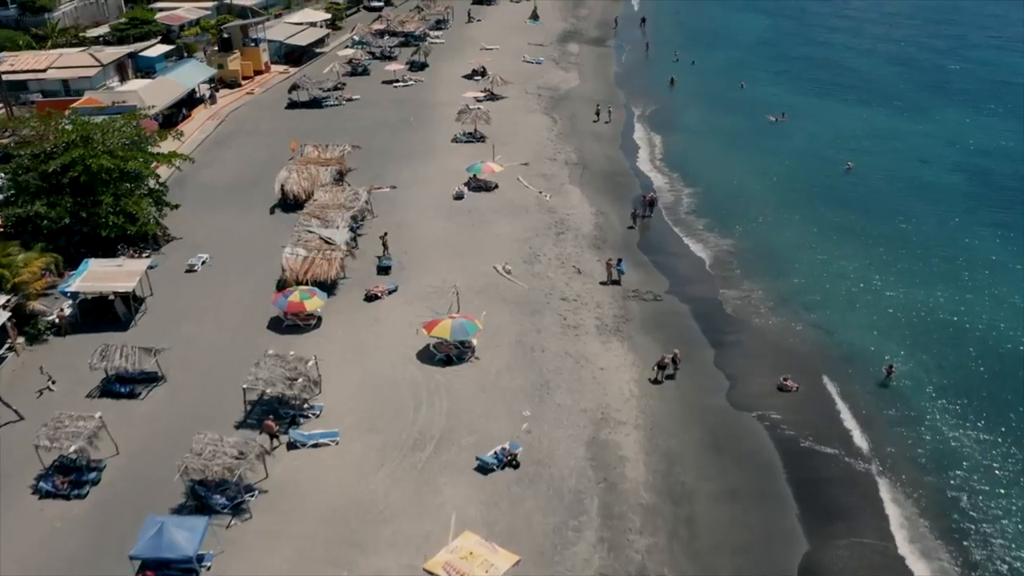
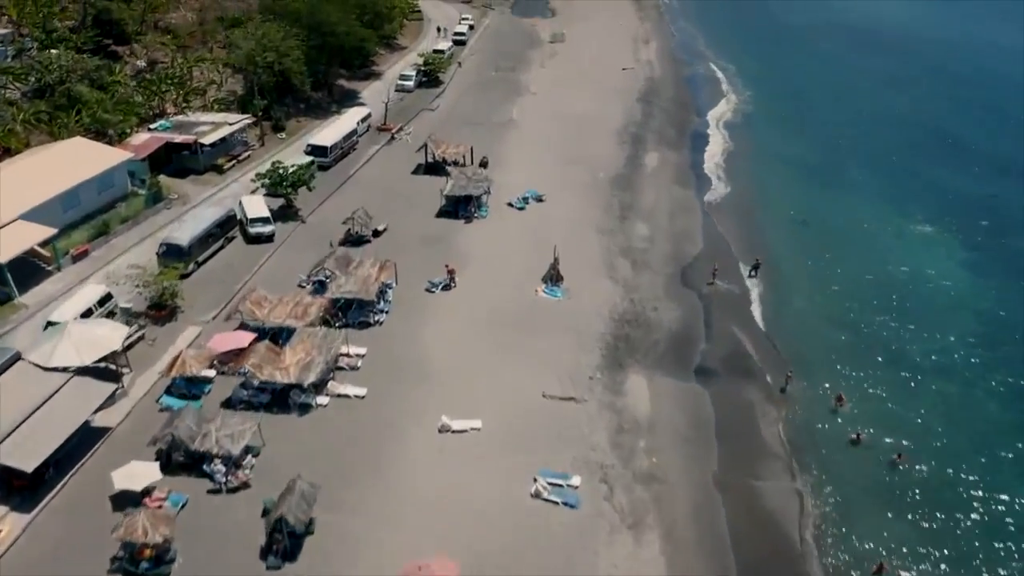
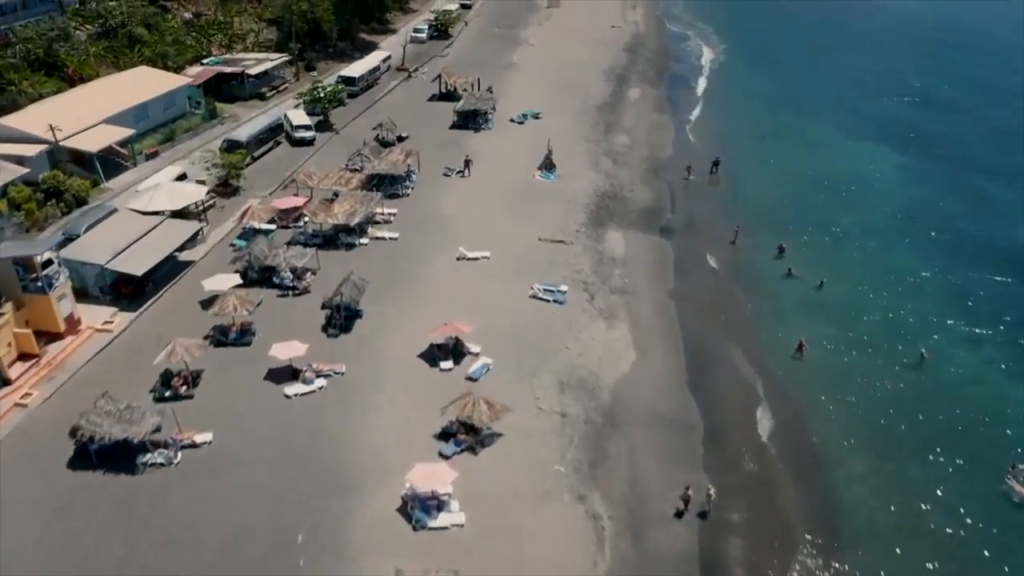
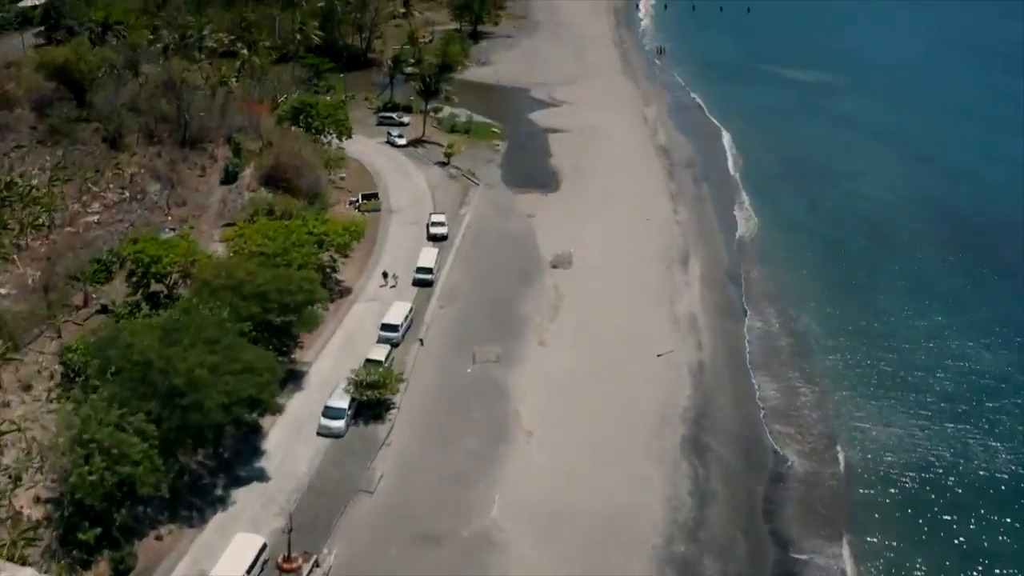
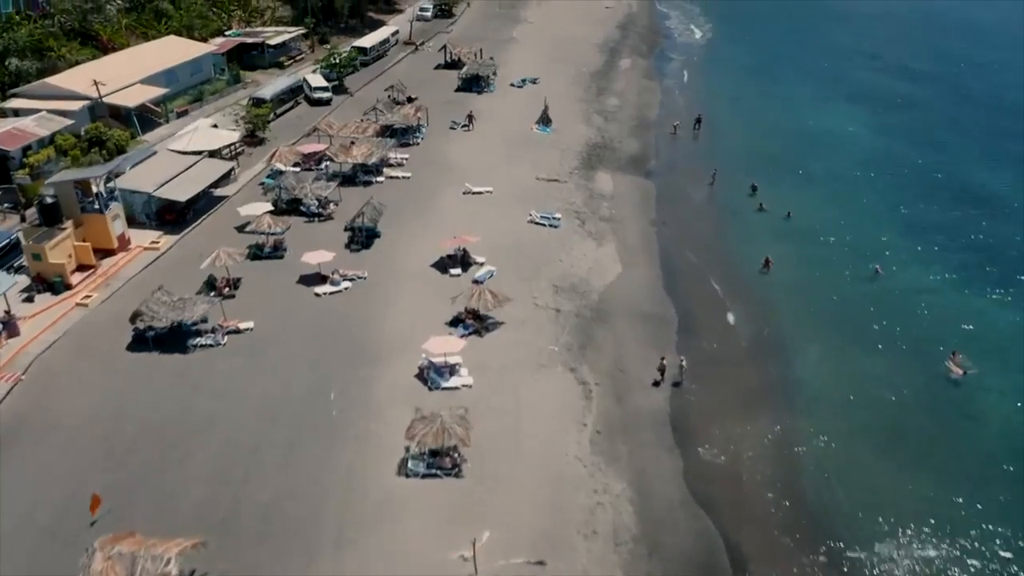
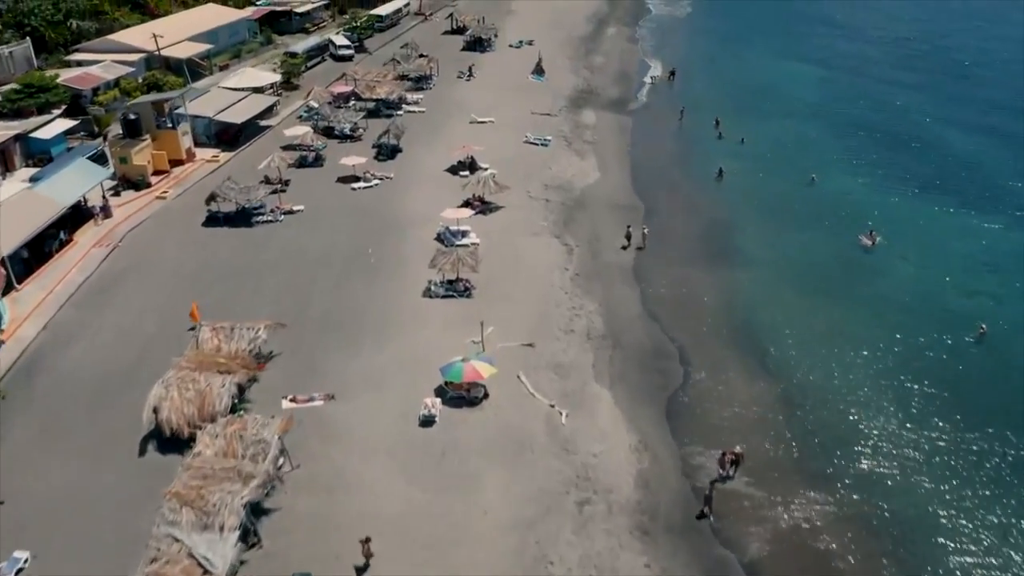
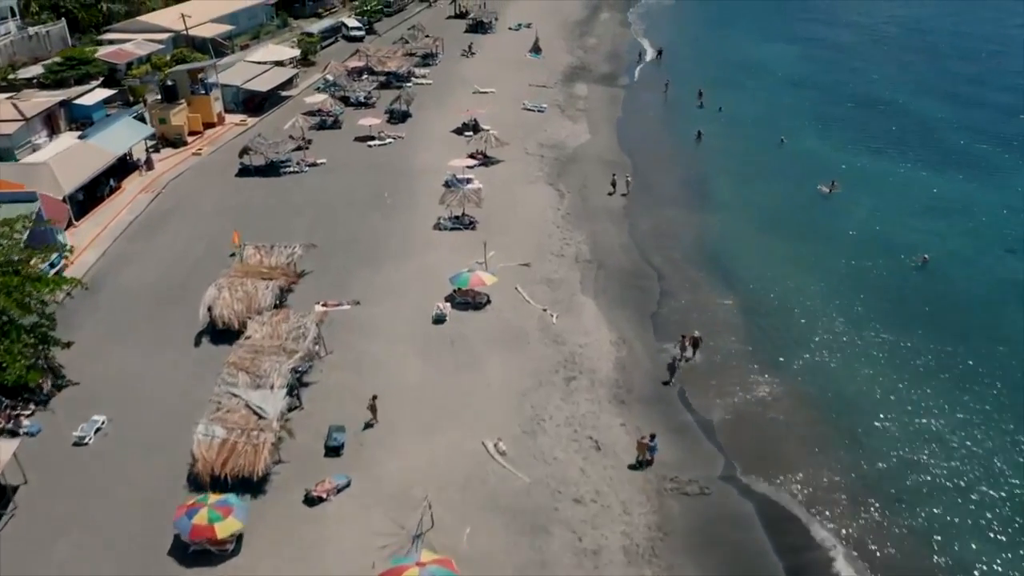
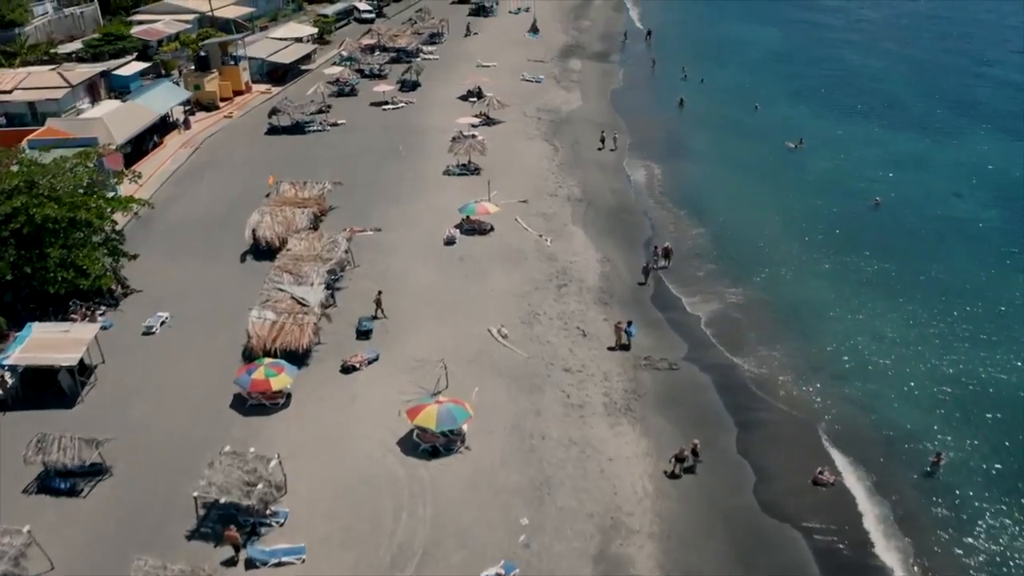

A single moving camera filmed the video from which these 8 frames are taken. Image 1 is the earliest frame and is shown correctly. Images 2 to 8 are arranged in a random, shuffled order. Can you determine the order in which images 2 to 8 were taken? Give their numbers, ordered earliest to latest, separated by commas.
8, 7, 6, 5, 3, 2, 4
